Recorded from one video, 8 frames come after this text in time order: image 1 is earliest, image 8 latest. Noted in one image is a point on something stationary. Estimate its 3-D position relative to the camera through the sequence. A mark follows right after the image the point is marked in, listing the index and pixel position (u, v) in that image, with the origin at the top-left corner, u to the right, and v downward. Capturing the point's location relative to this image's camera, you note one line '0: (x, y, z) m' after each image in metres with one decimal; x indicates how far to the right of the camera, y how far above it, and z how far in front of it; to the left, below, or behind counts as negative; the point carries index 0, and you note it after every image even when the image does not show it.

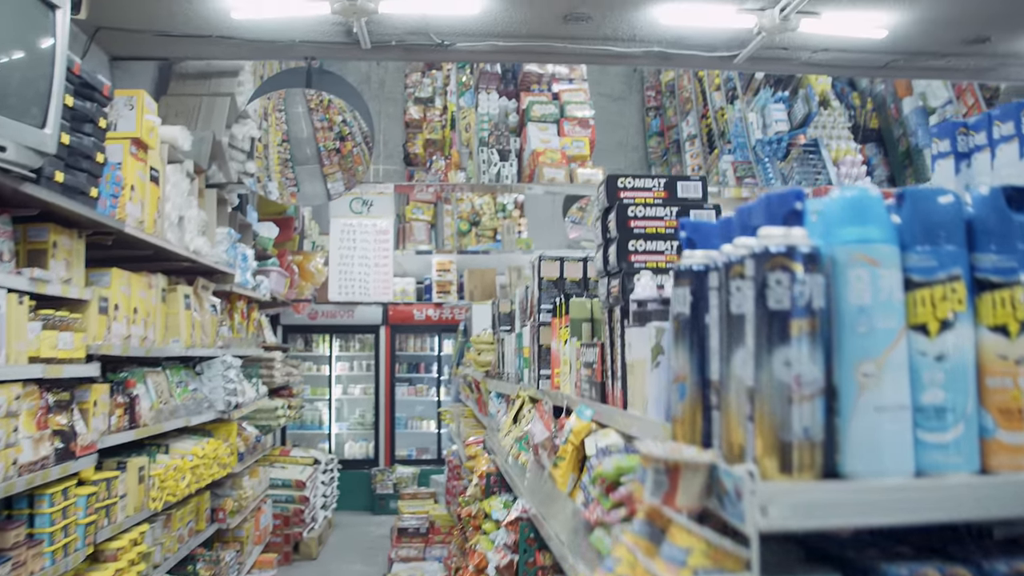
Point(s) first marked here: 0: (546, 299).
0: (+0.1, 0.0, +3.1) m
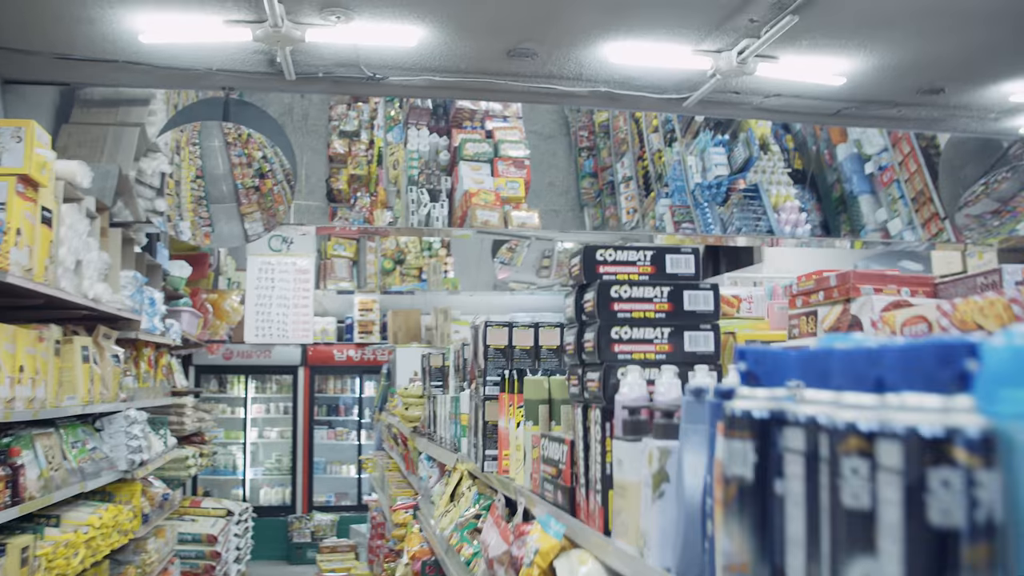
0: (-0.1, -0.2, +2.8) m
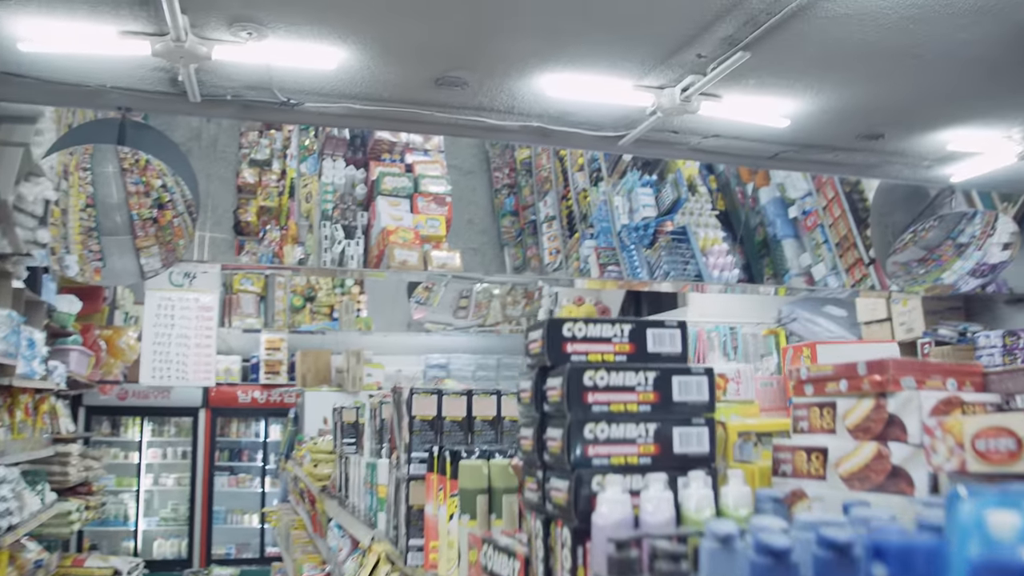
0: (-0.2, -0.4, +2.4) m
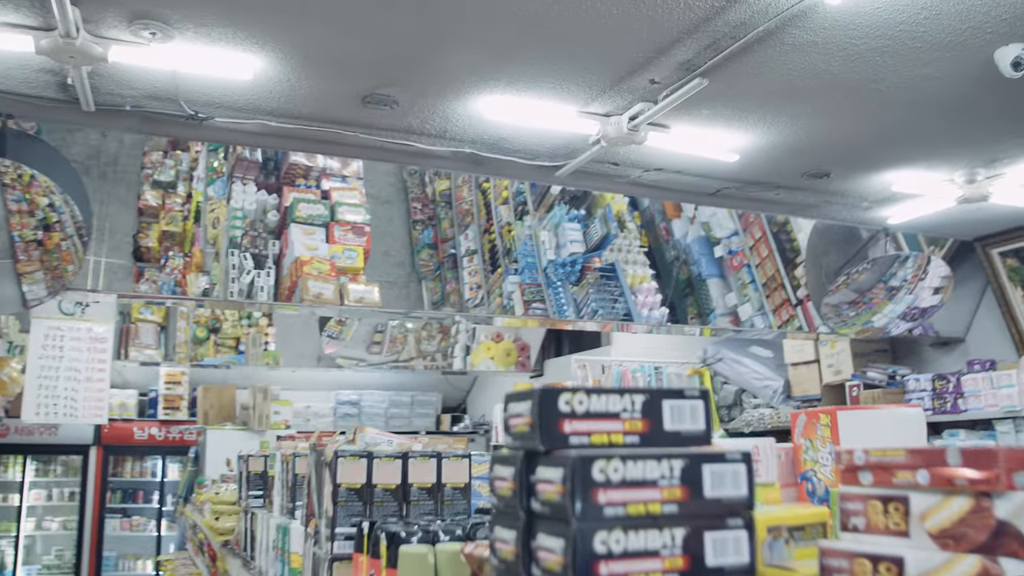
0: (-0.3, -0.5, +2.0) m
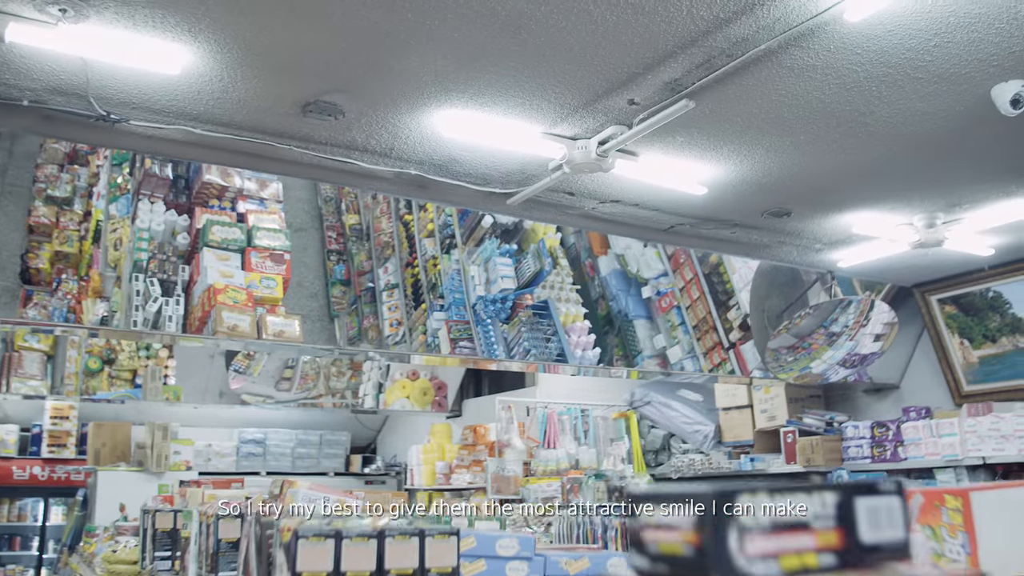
0: (-0.4, -0.5, +1.6) m
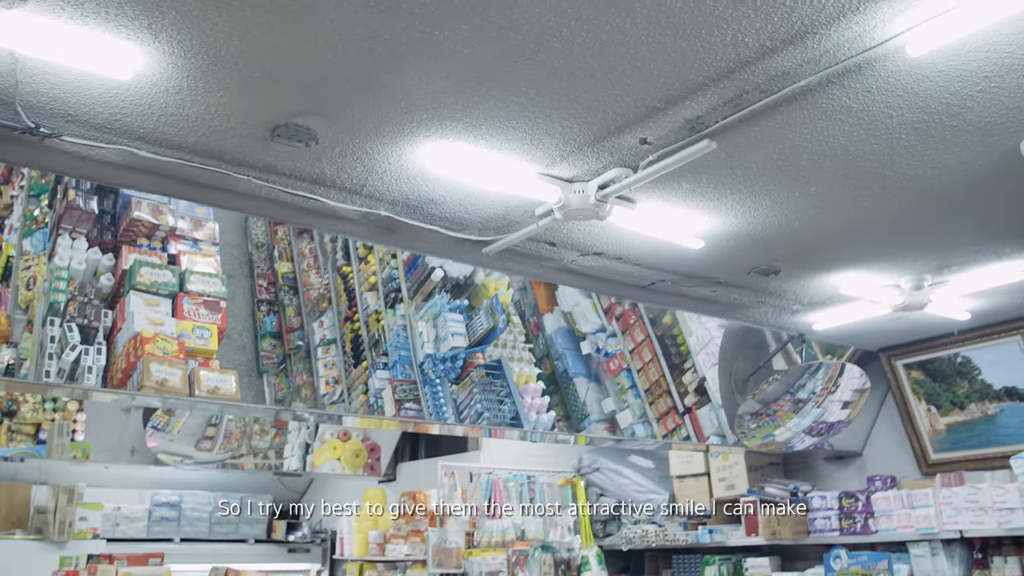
0: (-0.3, -0.6, +1.2) m
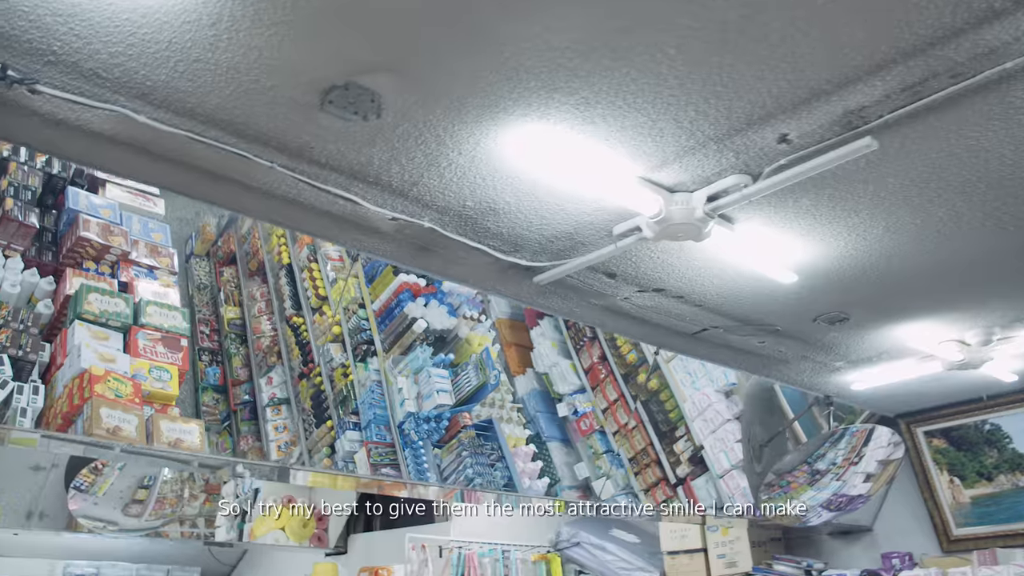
0: (+0.1, -0.5, +0.5) m
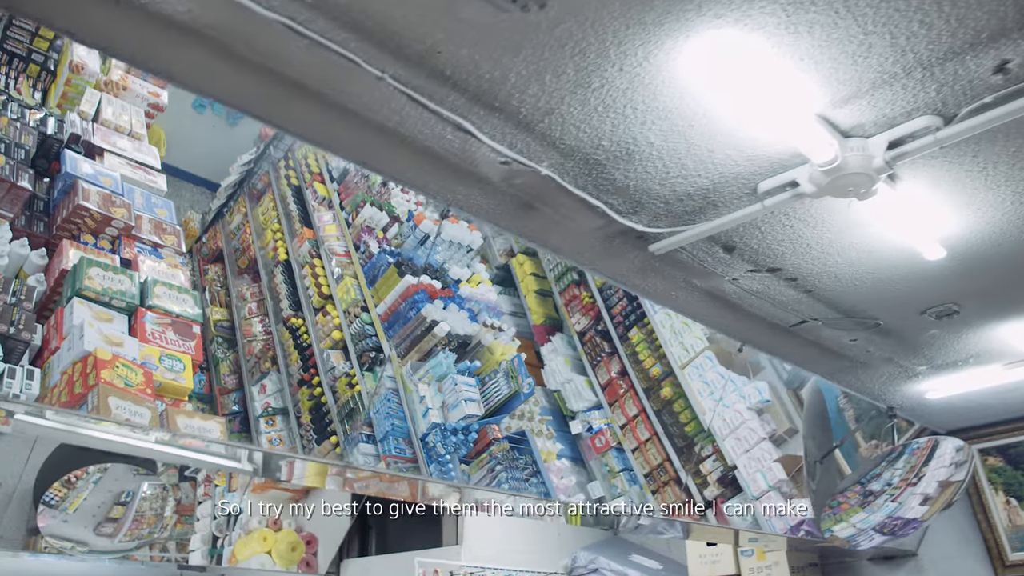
0: (+0.4, -0.4, +0.1) m
